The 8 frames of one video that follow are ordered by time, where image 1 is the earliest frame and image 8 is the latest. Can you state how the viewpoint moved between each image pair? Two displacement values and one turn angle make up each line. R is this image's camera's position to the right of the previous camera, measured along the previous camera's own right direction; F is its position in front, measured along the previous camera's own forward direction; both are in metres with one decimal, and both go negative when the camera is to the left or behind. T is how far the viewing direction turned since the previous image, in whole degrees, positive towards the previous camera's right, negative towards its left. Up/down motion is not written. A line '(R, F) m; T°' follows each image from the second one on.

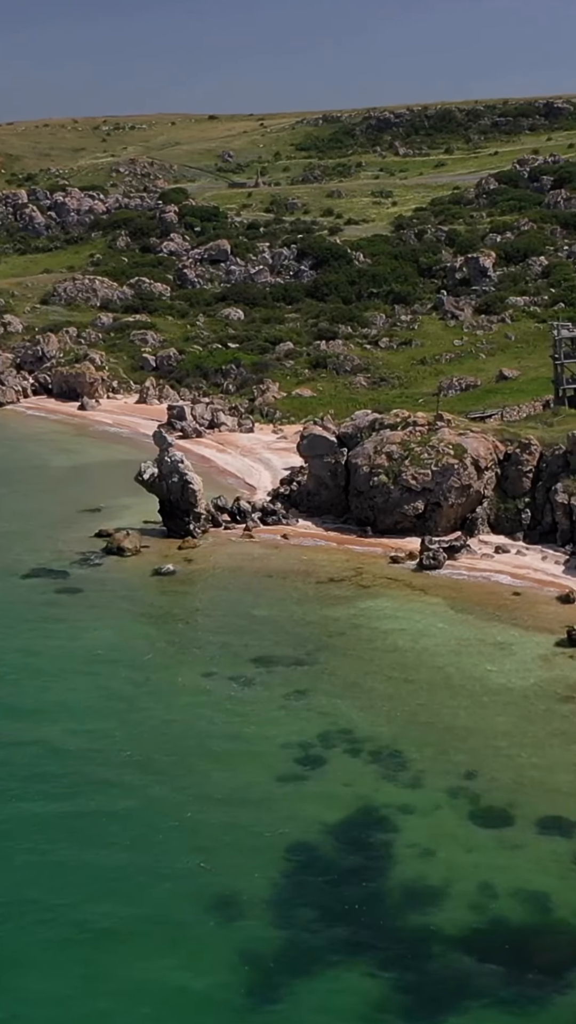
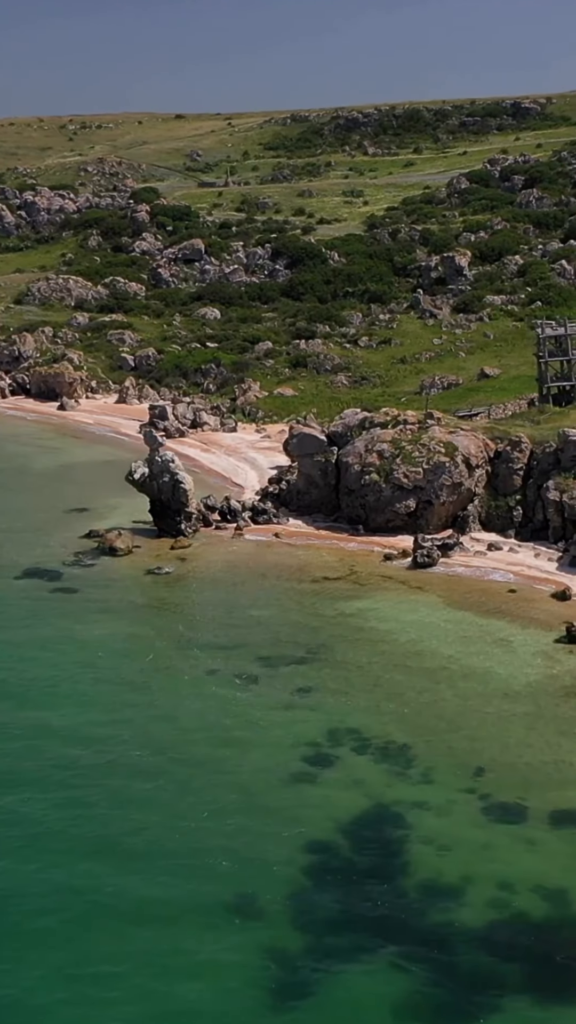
(-0.5, 0.0) m; +1°
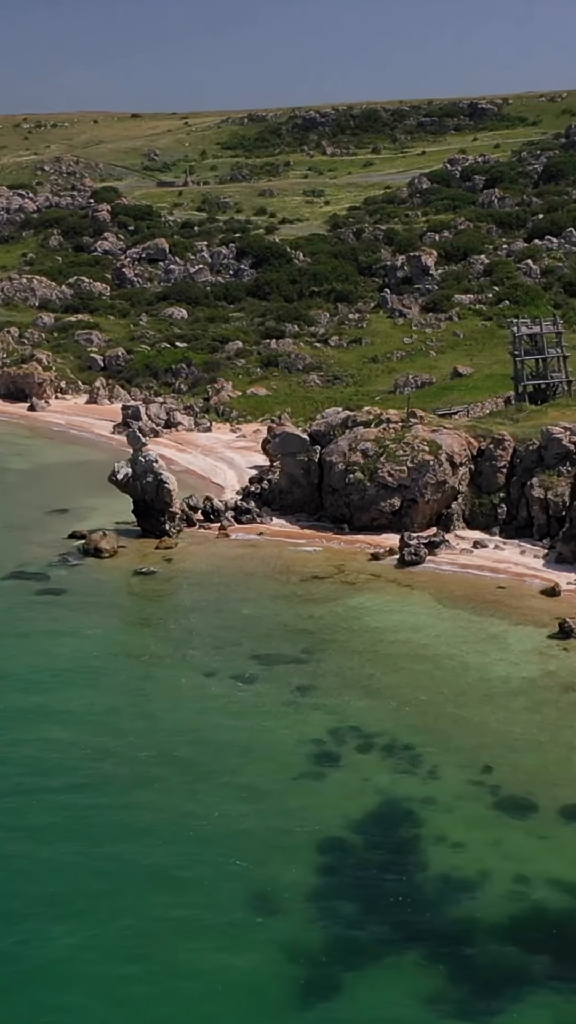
(-0.6, 0.0) m; +2°
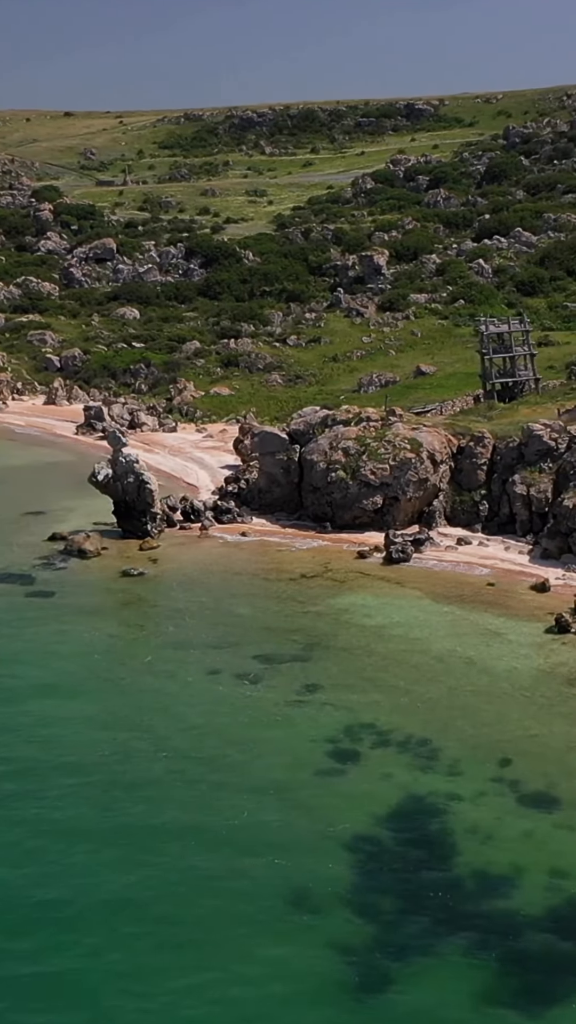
(-1.0, 0.0) m; +2°
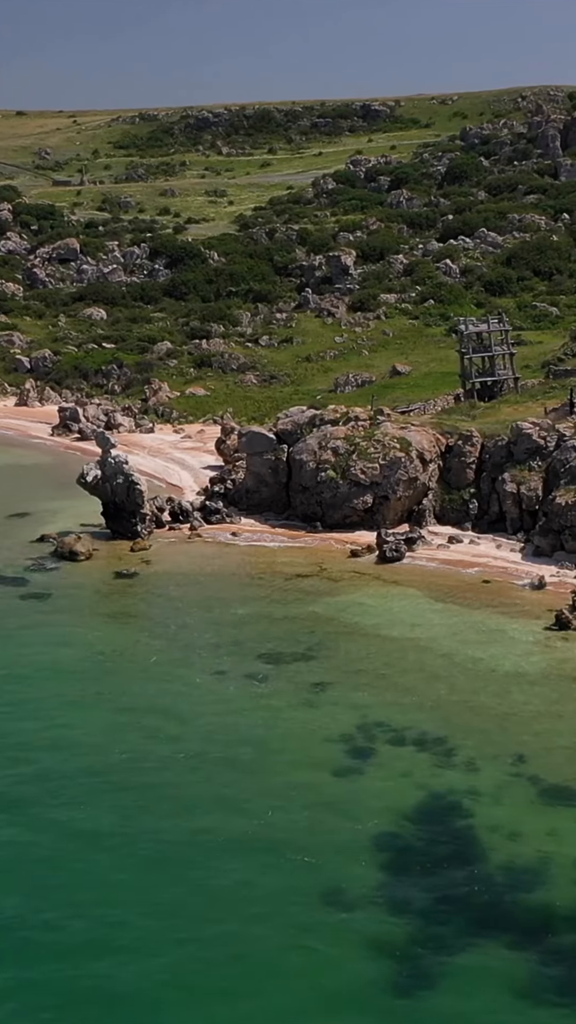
(-0.7, 0.0) m; +2°
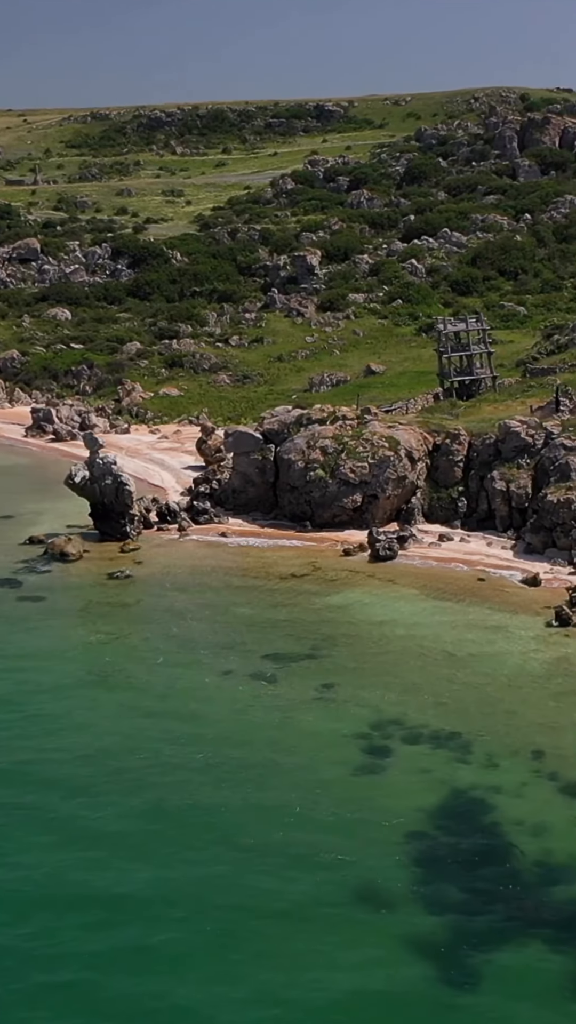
(-0.8, 0.0) m; +2°
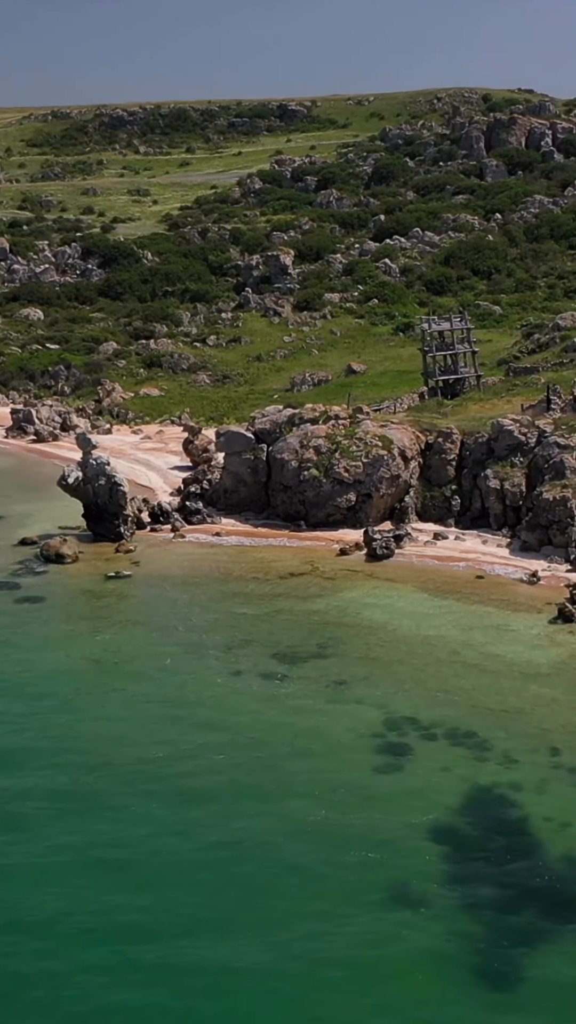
(-0.7, 0.0) m; +1°
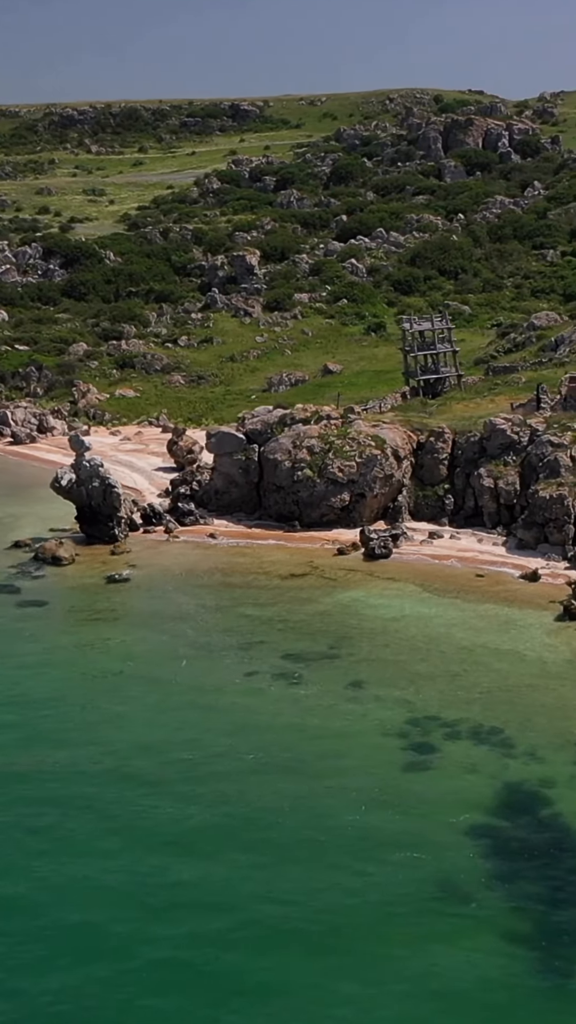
(-0.9, -0.1) m; +2°
